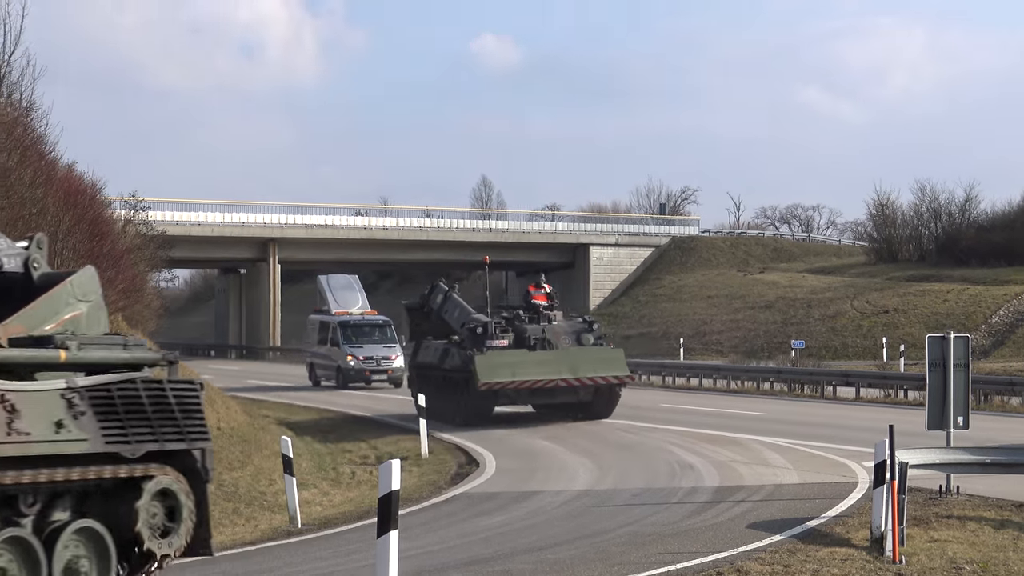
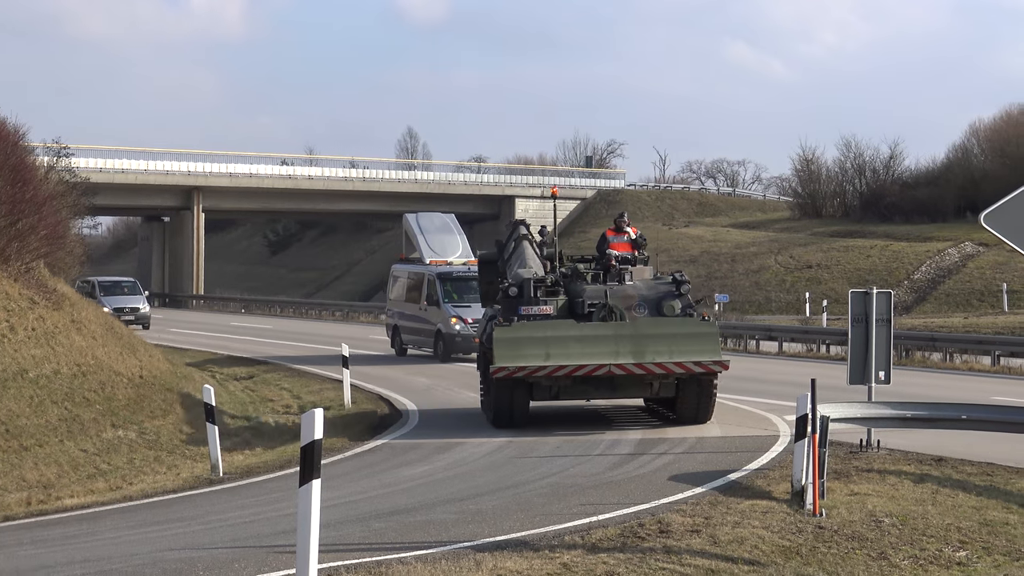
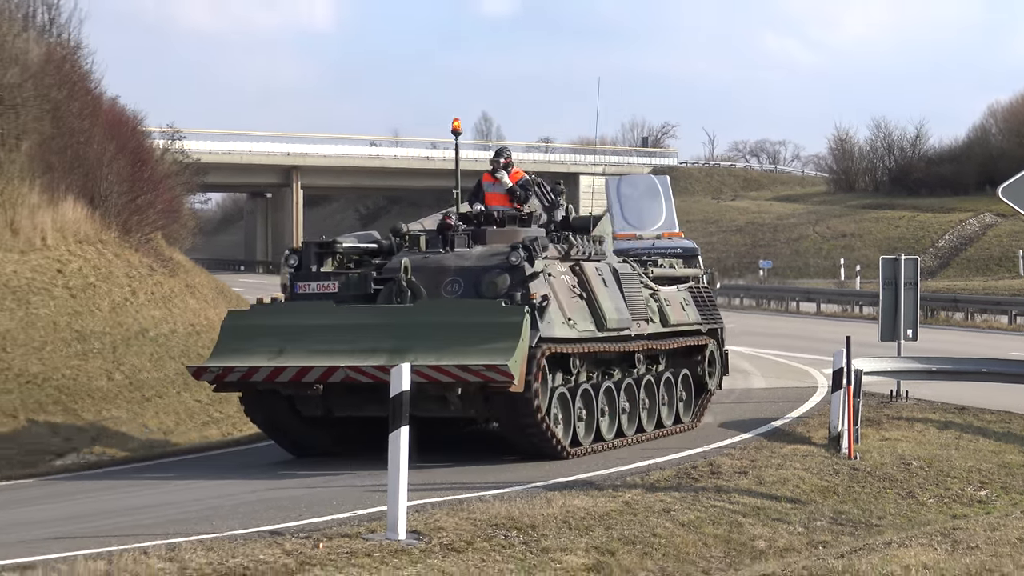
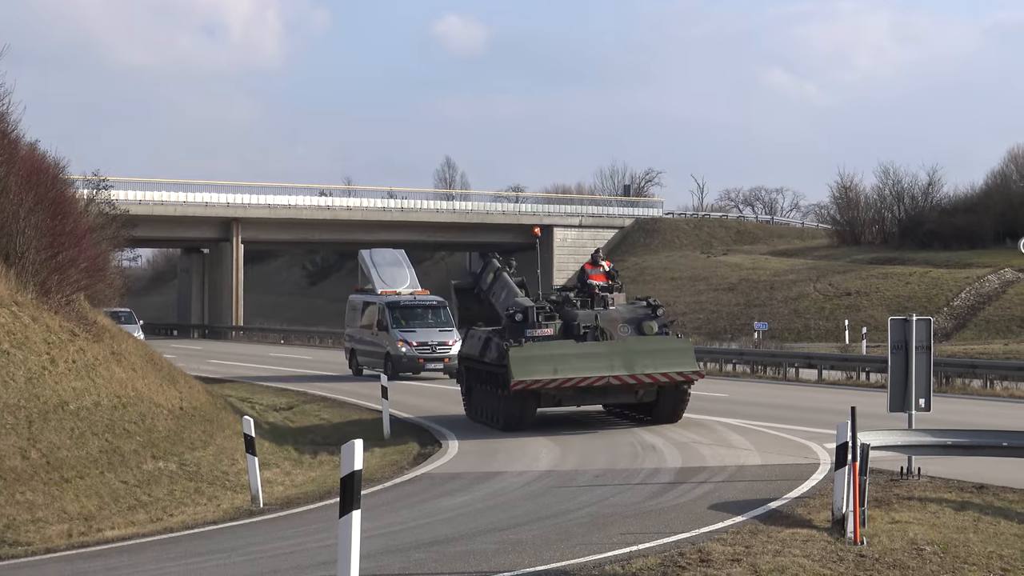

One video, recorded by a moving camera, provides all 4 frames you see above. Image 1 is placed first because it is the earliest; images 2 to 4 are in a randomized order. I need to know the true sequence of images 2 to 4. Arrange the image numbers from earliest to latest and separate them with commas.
4, 2, 3
